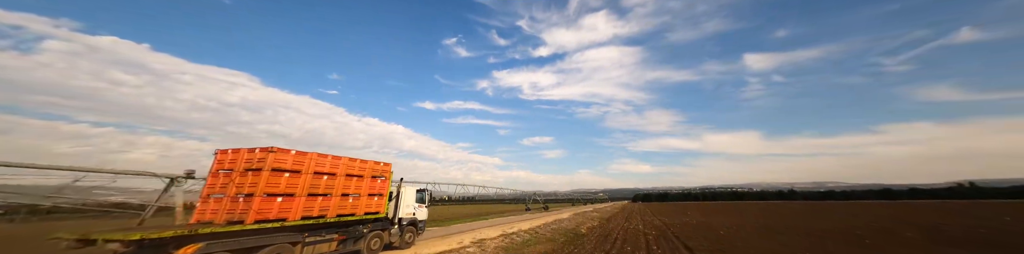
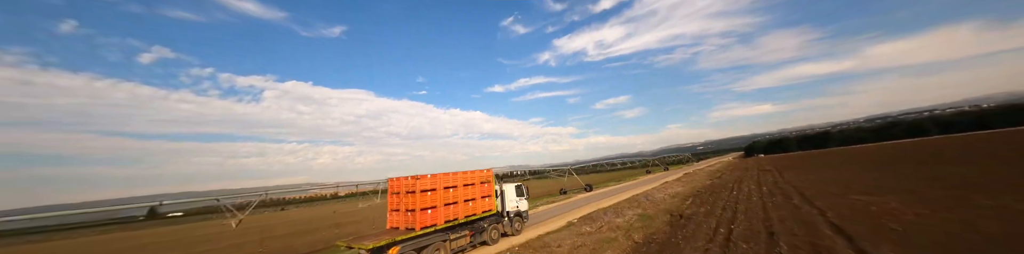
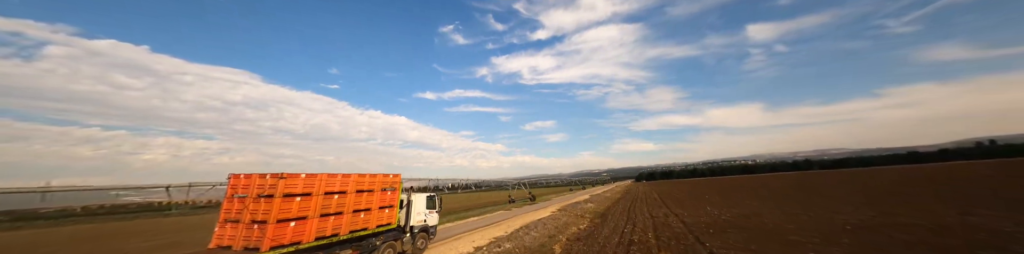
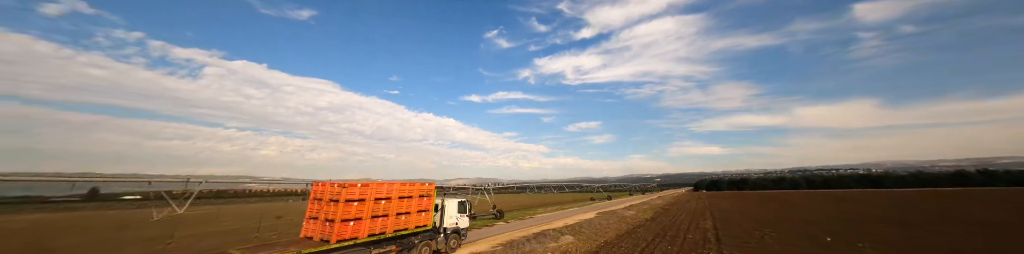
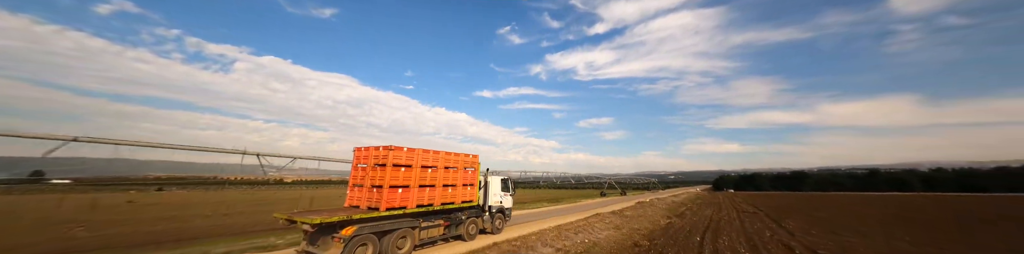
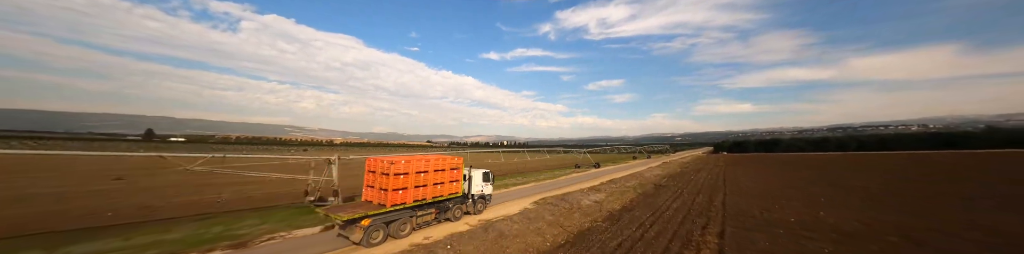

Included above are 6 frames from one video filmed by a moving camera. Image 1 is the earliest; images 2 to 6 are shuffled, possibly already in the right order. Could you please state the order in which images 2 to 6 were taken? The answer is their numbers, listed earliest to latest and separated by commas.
3, 4, 6, 2, 5
